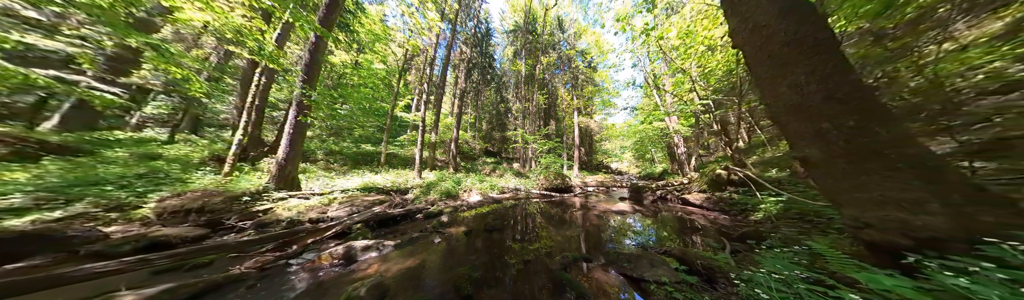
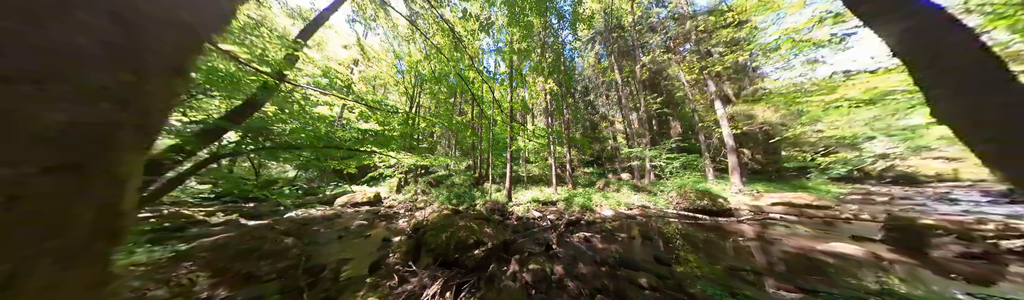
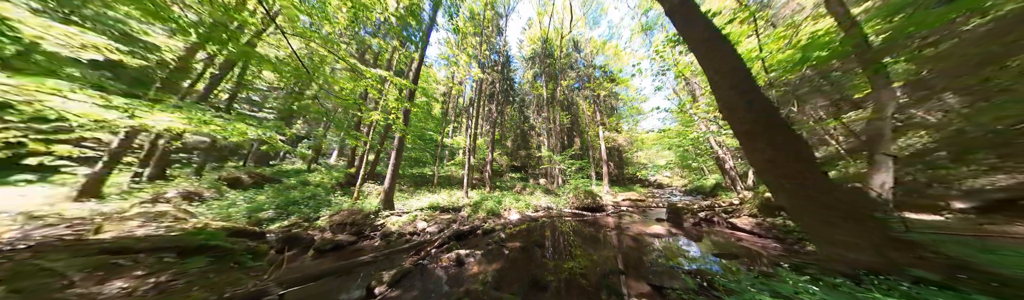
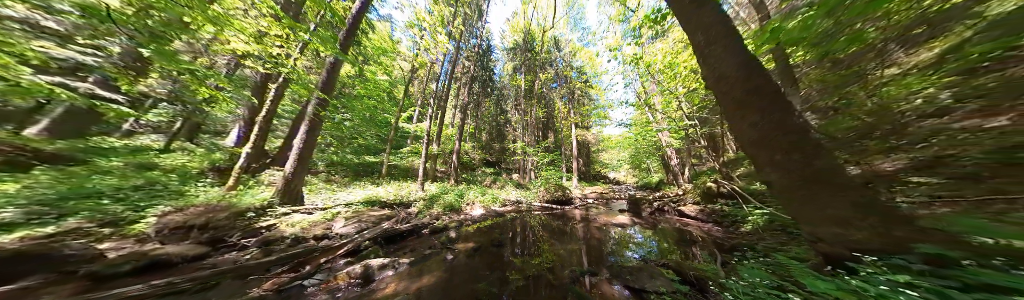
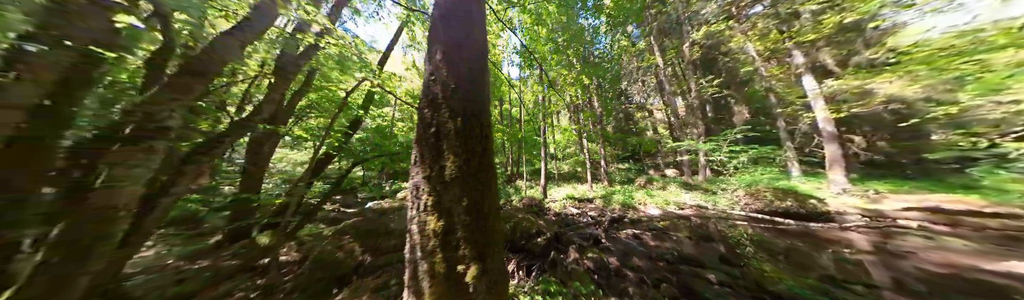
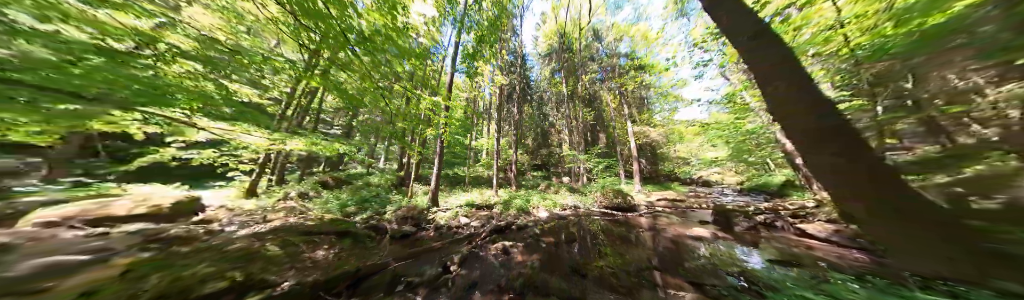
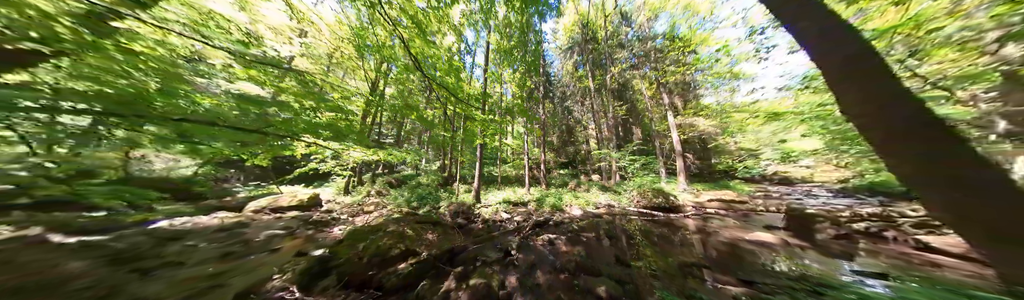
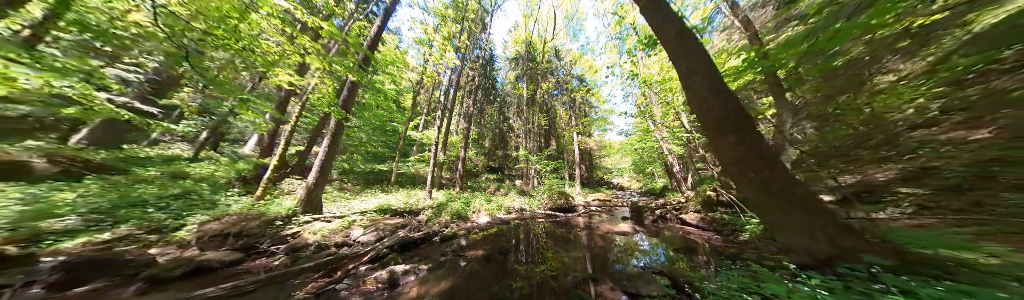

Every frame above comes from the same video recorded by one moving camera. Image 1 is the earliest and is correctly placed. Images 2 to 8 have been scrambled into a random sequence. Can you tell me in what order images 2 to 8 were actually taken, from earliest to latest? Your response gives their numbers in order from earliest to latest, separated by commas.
4, 8, 3, 6, 7, 2, 5
